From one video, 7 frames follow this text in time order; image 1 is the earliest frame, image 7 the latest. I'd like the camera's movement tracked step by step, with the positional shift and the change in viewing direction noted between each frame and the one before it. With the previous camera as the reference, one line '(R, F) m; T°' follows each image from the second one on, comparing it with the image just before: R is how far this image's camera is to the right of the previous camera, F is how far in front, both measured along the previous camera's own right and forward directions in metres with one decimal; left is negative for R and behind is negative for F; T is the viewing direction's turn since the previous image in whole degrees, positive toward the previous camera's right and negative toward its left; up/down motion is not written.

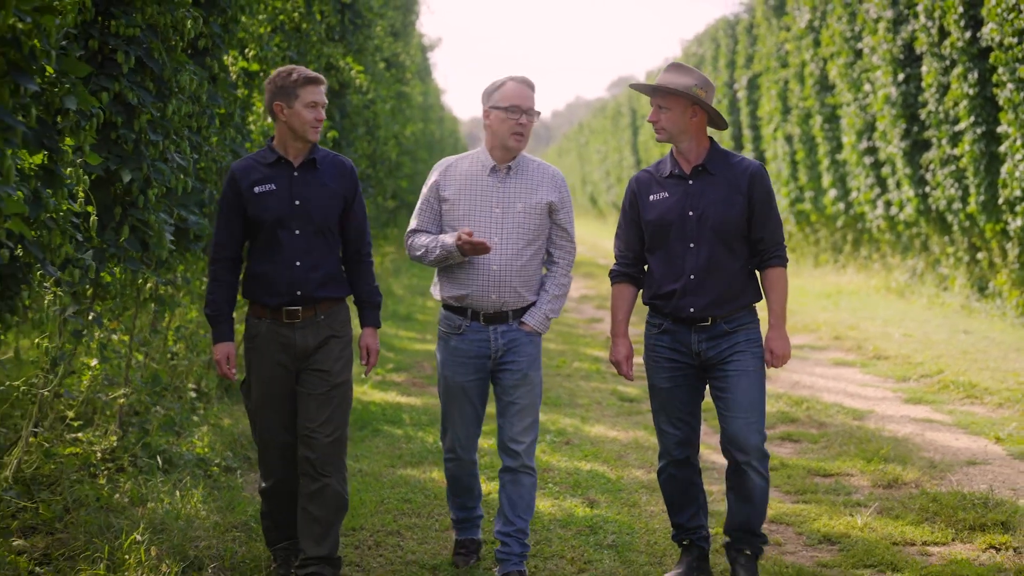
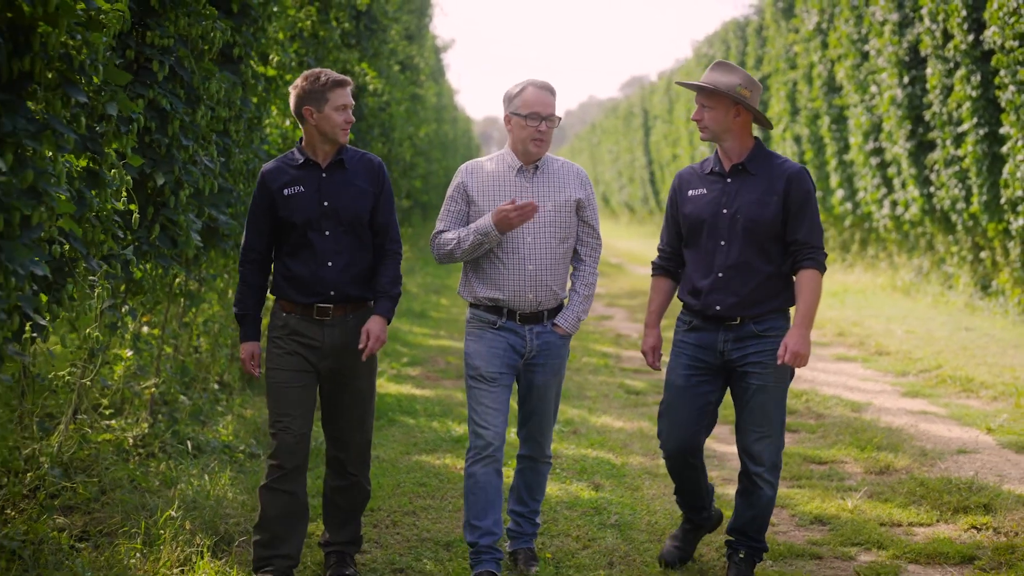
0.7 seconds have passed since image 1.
(0.0, -0.3) m; -1°
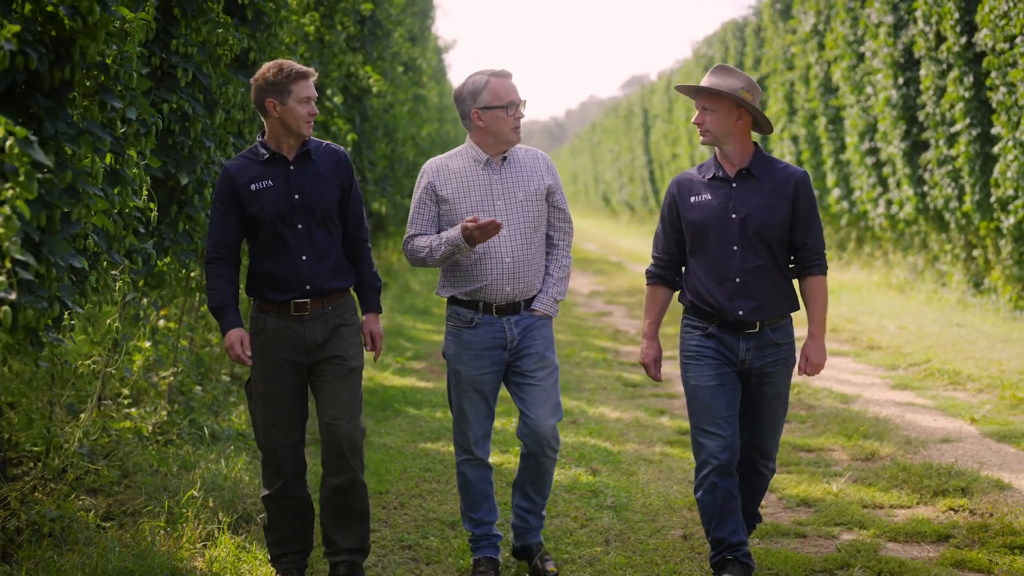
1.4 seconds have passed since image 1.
(0.0, -0.3) m; 0°
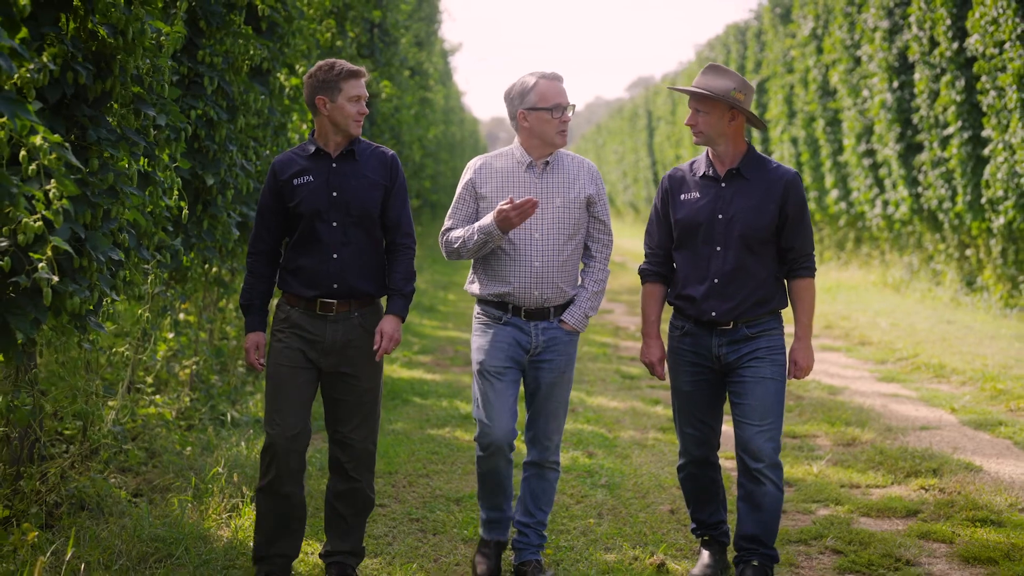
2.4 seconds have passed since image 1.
(0.0, -0.4) m; 0°
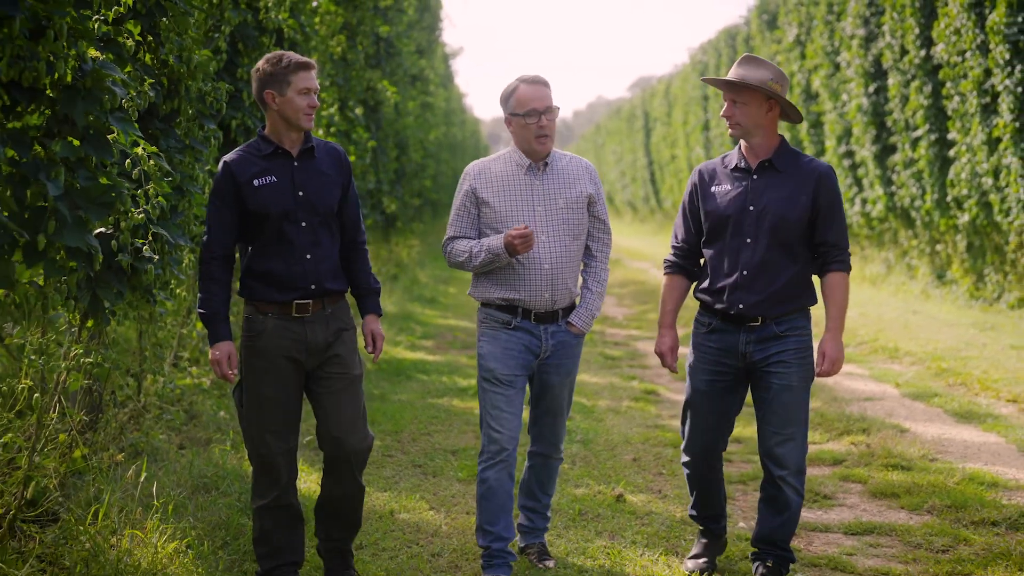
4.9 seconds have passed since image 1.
(+0.1, -0.9) m; 0°
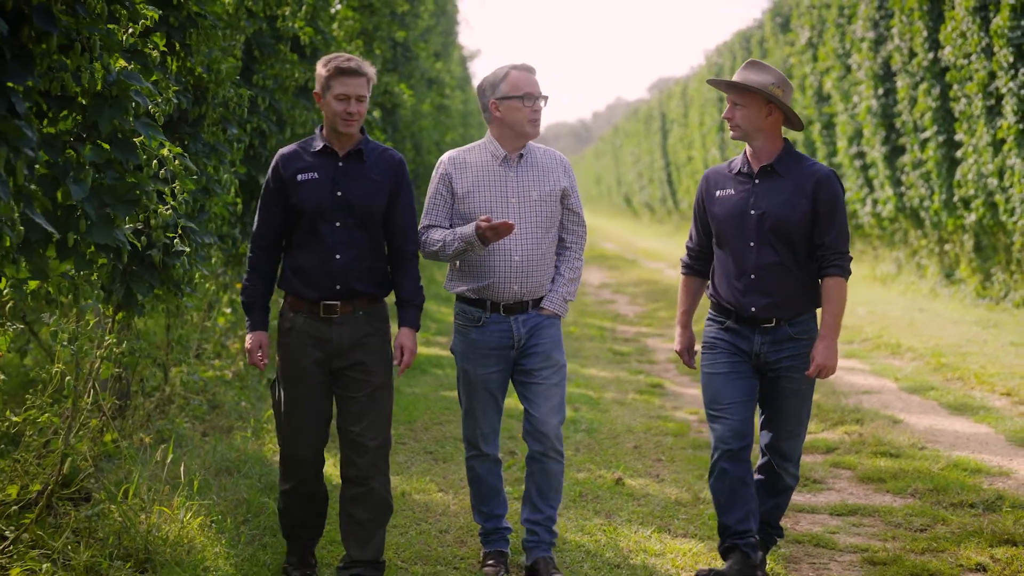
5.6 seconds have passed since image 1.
(+0.1, -0.3) m; -1°
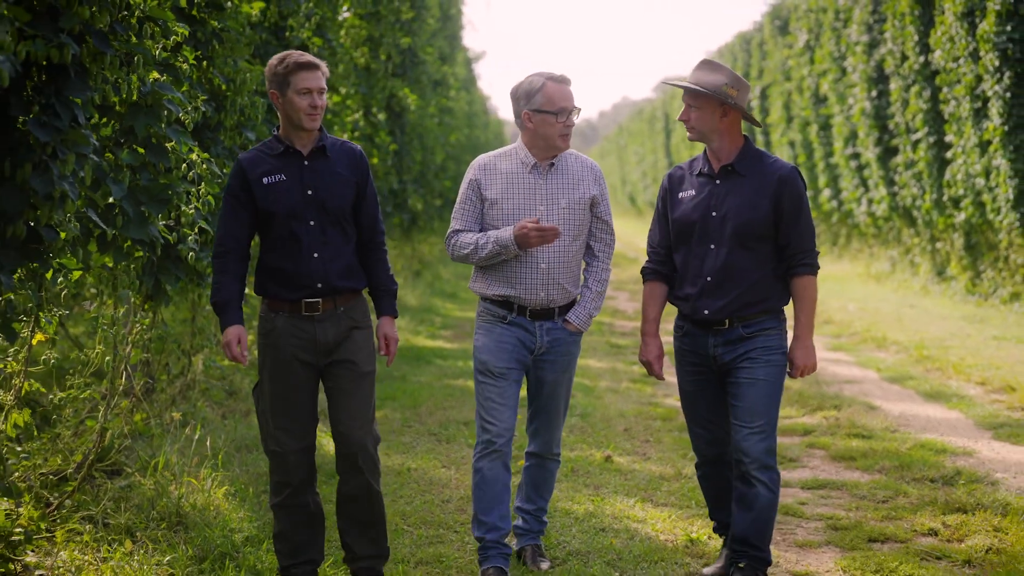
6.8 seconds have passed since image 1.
(0.0, -0.5) m; 0°
